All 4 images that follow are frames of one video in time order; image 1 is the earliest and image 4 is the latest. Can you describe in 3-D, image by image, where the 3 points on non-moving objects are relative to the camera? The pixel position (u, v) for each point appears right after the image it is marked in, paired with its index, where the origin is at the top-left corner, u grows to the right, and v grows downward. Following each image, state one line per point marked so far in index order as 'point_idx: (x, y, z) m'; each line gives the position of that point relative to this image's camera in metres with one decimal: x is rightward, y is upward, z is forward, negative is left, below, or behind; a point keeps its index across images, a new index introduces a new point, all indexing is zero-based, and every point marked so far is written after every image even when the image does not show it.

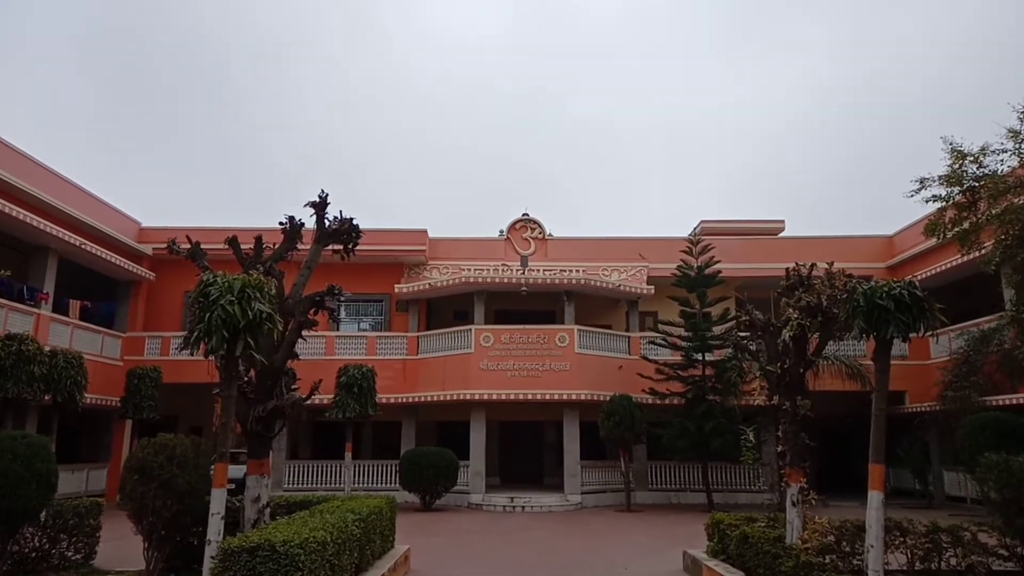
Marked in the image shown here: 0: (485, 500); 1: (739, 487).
0: (-0.6, -5.1, +17.5) m
1: (+5.7, -5.0, +18.4) m
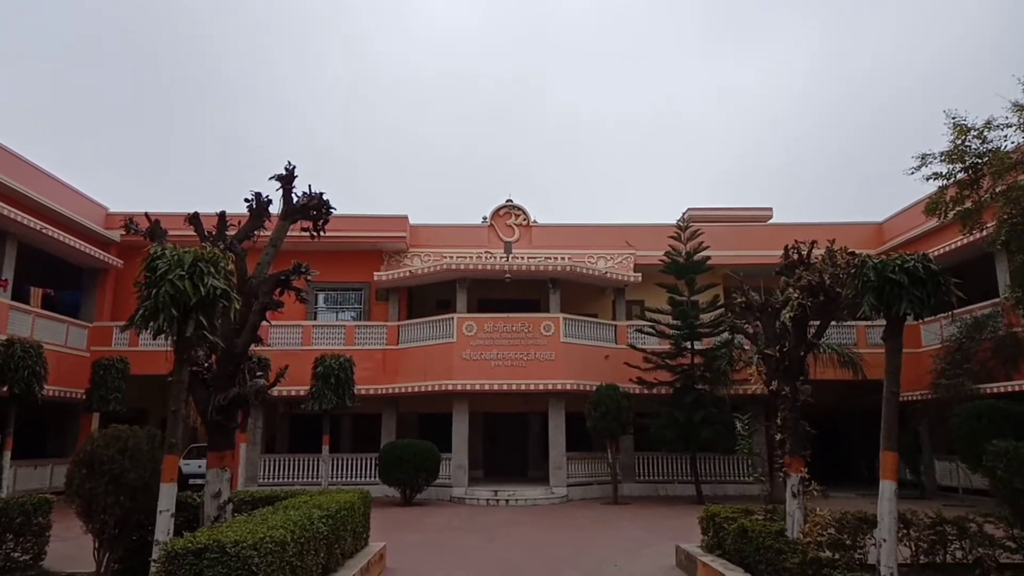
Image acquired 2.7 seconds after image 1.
0: (-1.0, -4.8, +17.0) m
1: (+5.3, -4.7, +18.0) m
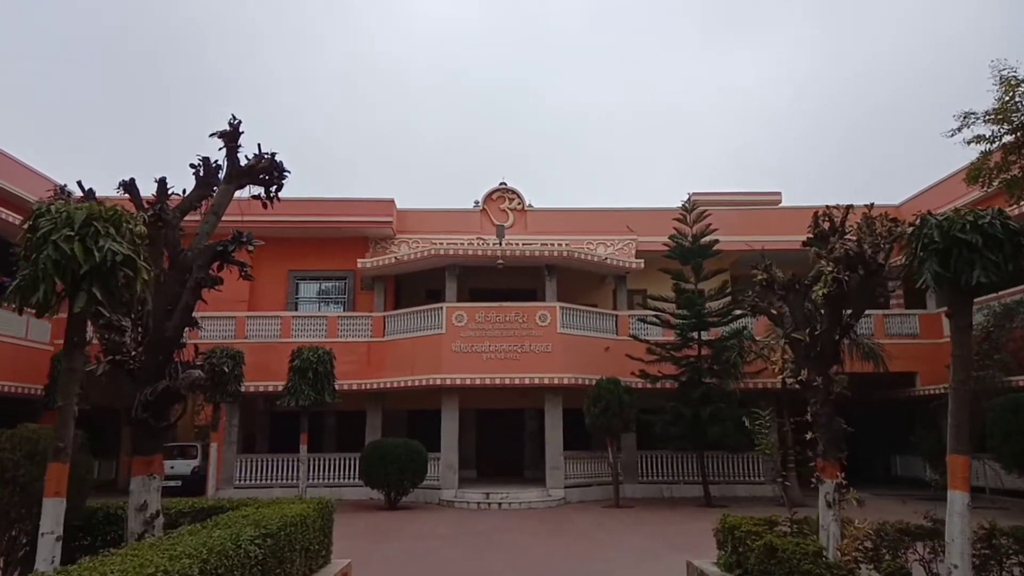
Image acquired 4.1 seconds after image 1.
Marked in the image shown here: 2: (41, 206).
0: (-1.2, -4.5, +15.7) m
1: (+5.2, -4.4, +16.8) m
2: (-3.3, +0.6, +5.1) m
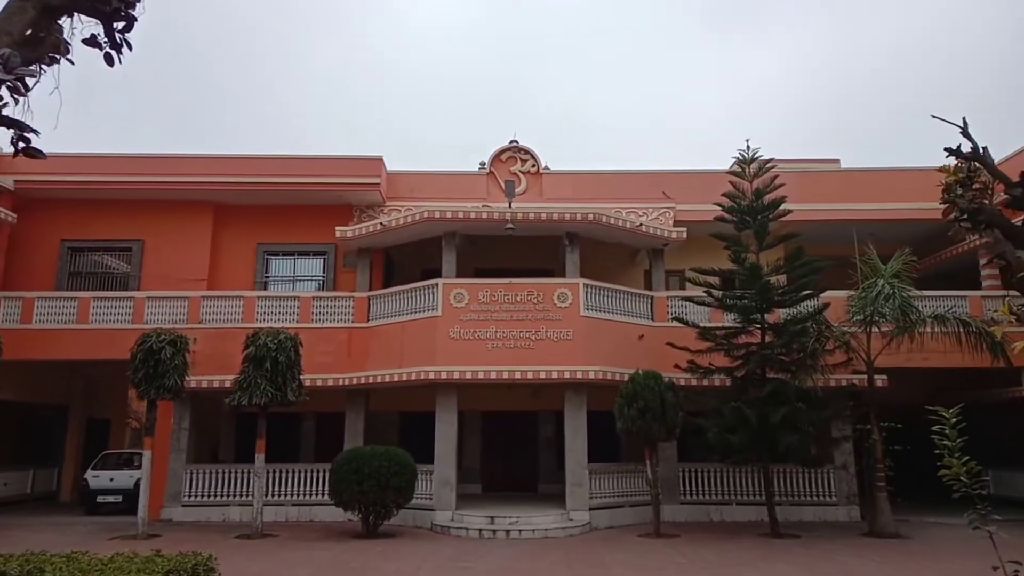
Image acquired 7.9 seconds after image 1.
0: (-1.0, -4.0, +12.5) m
1: (+5.4, -3.9, +13.4) m
2: (-3.2, +1.2, +1.9) m
